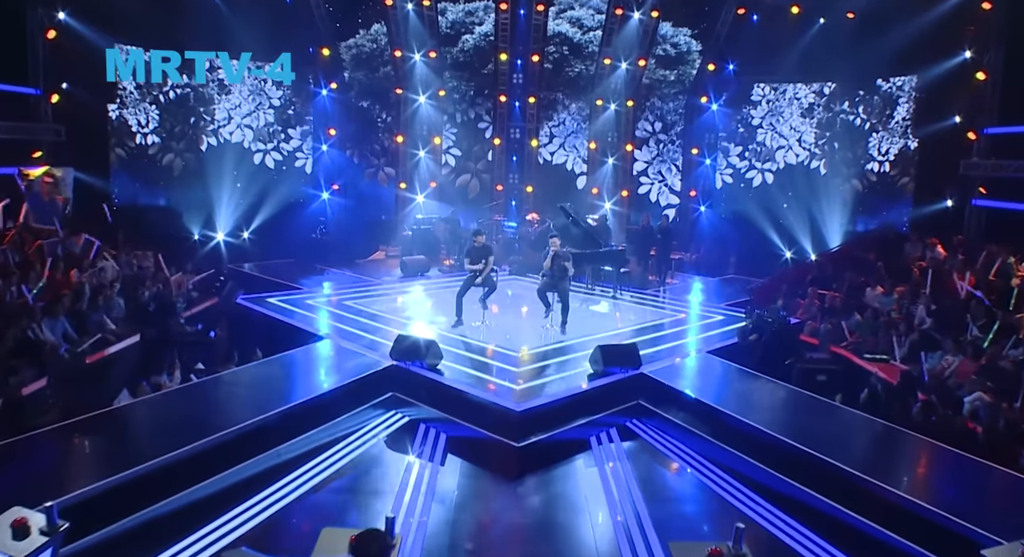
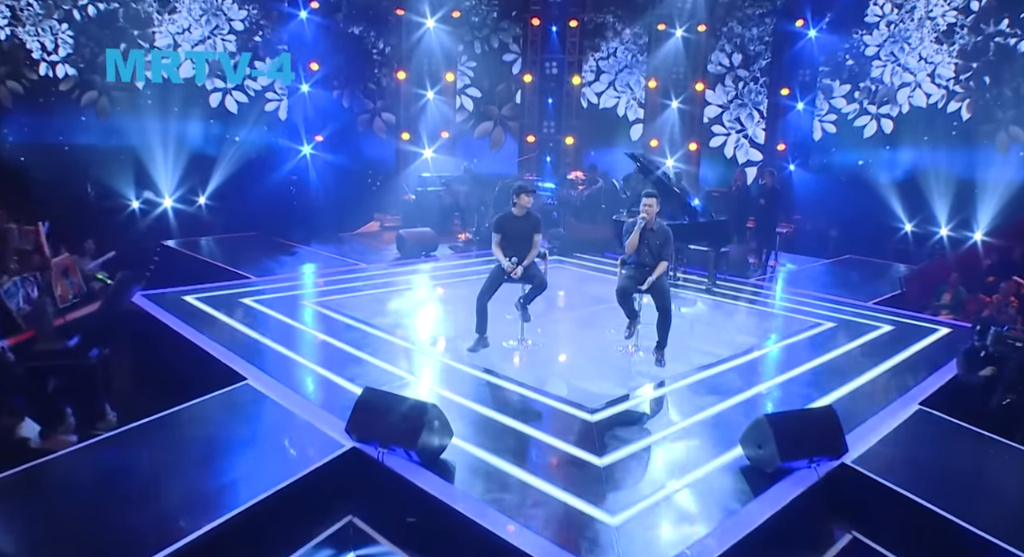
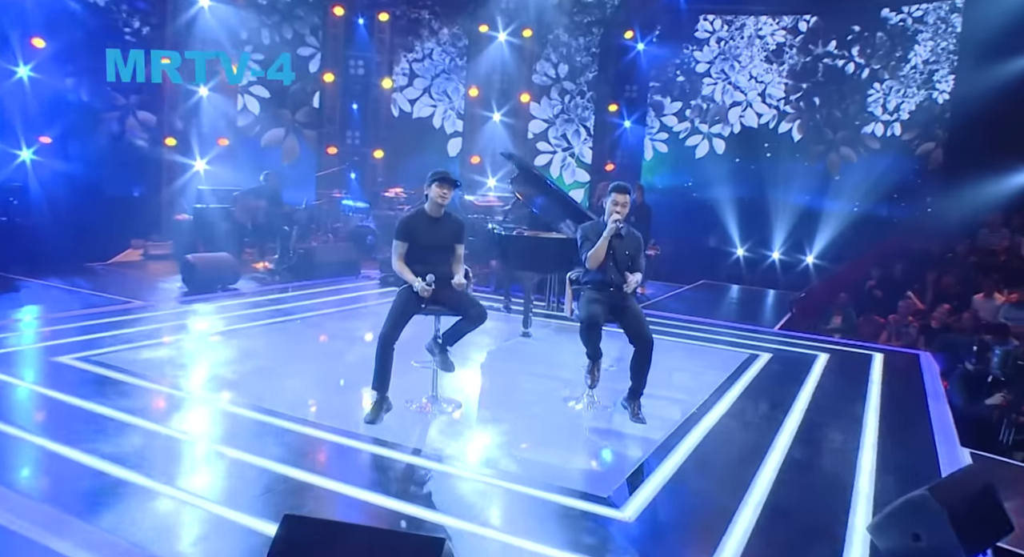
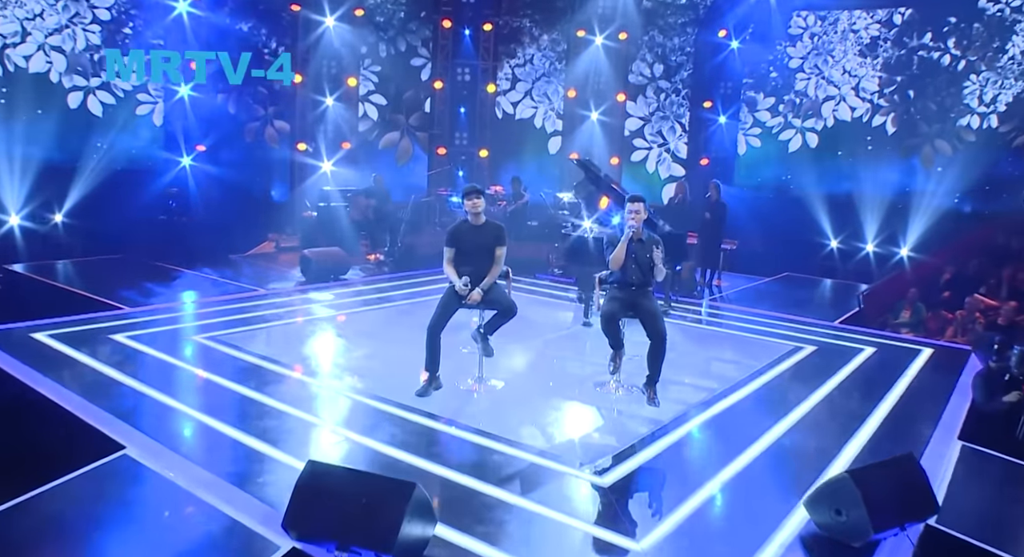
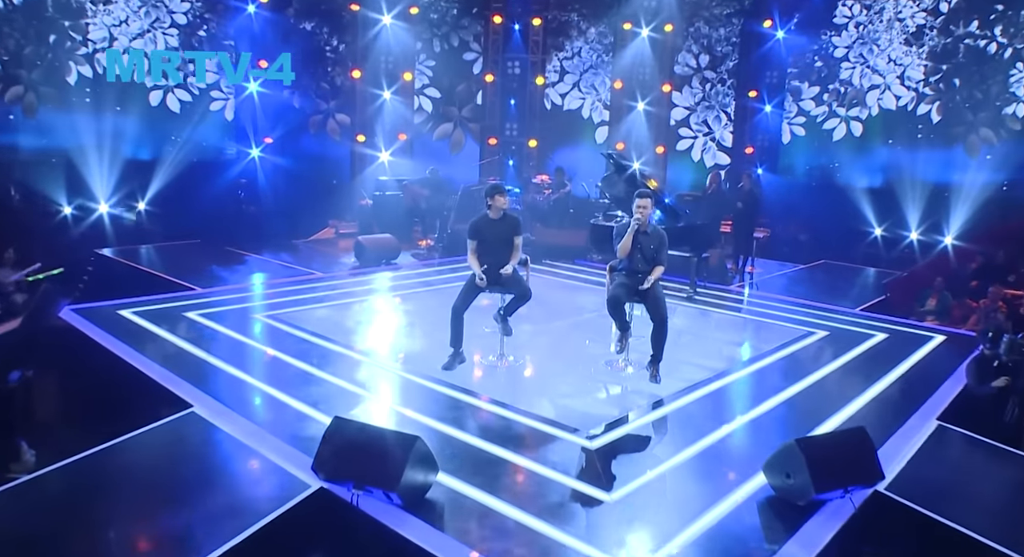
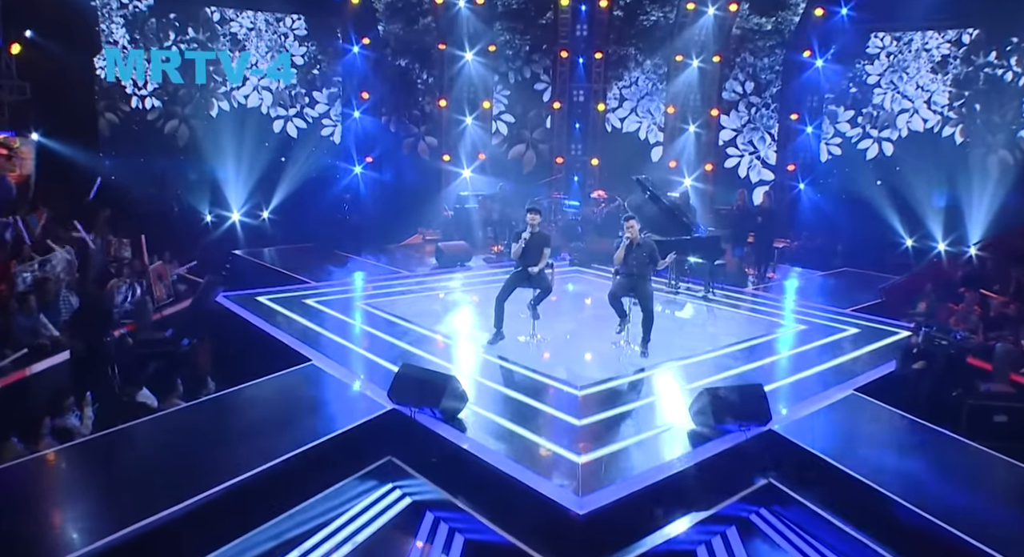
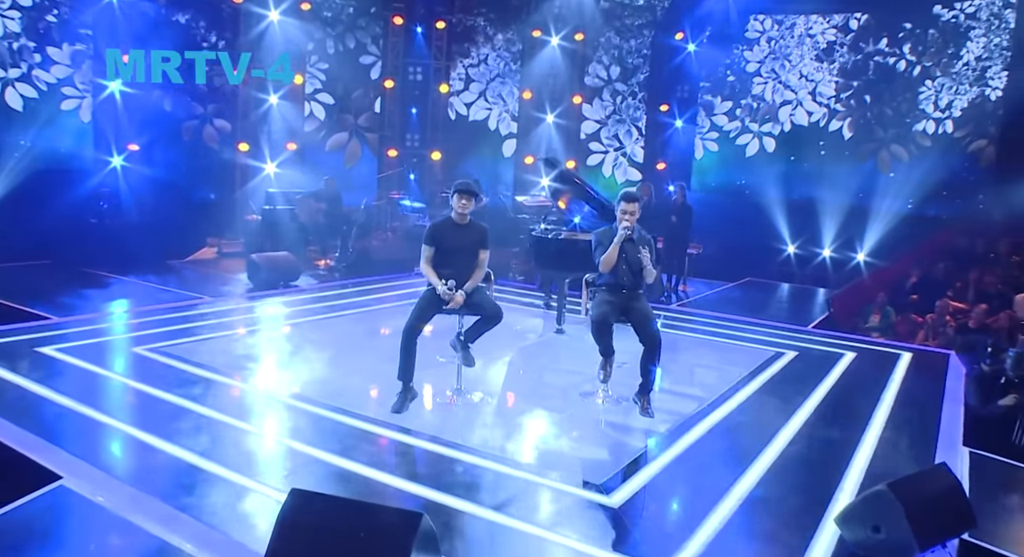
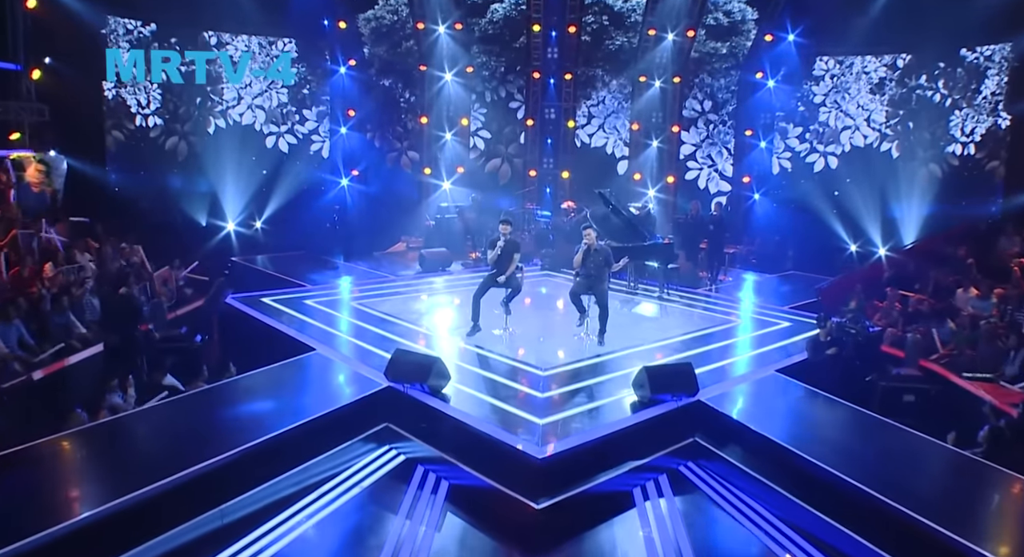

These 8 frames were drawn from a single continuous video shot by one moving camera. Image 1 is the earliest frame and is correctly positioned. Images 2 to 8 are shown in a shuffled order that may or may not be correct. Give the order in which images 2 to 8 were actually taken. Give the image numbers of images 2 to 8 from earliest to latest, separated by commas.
8, 6, 2, 5, 4, 7, 3
